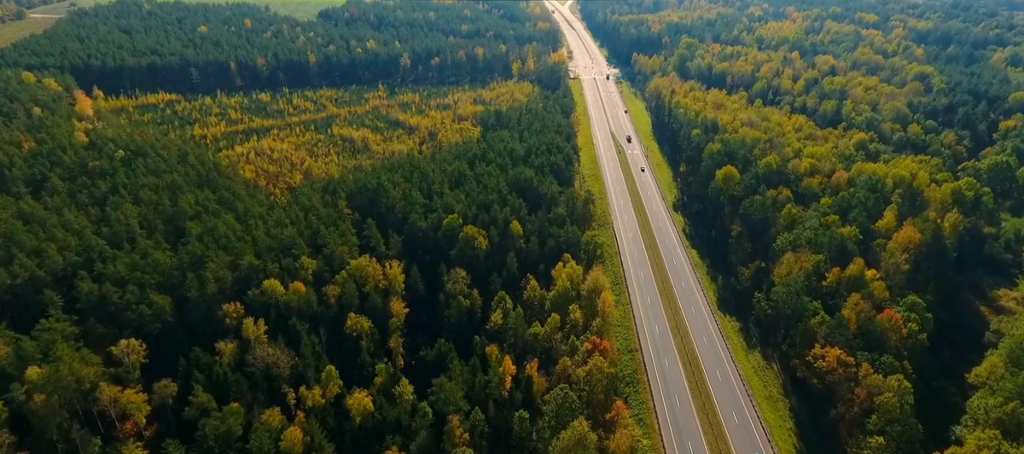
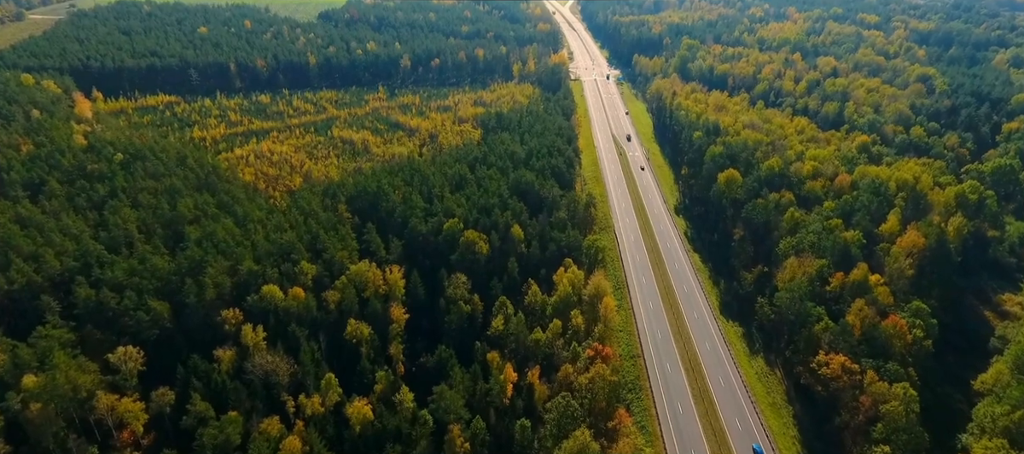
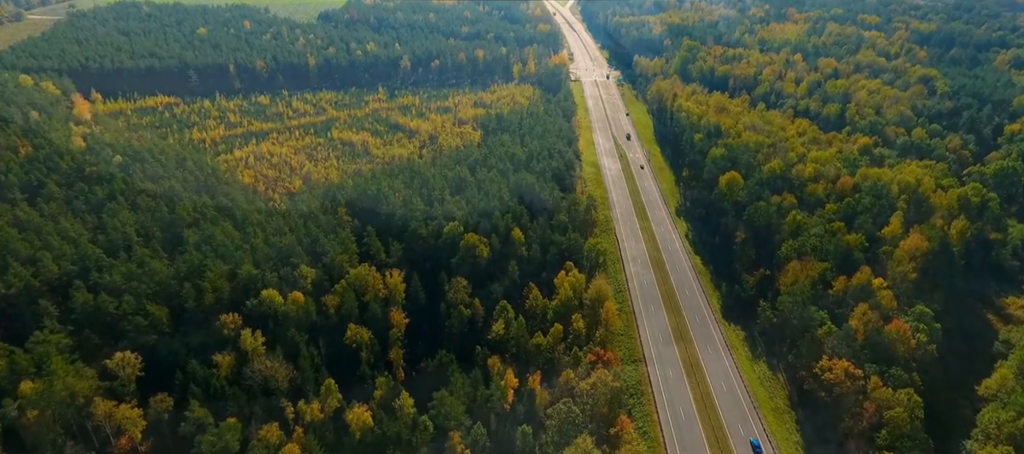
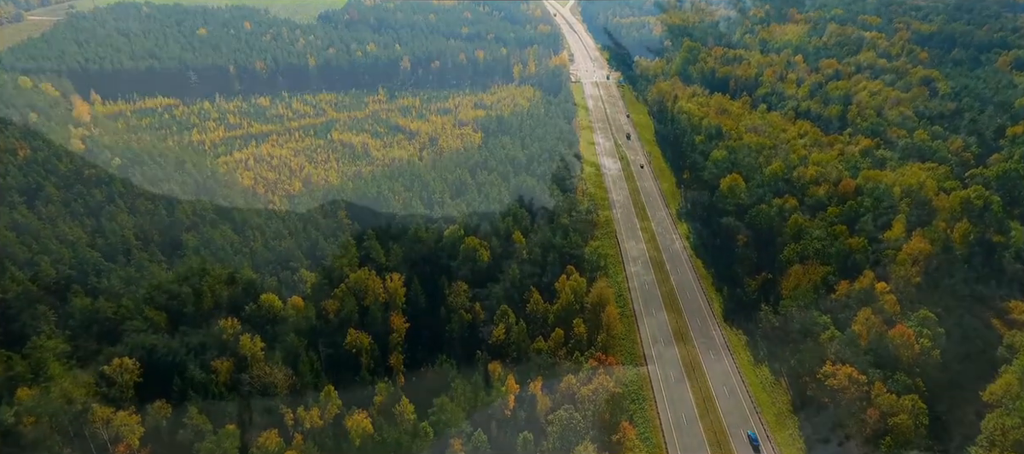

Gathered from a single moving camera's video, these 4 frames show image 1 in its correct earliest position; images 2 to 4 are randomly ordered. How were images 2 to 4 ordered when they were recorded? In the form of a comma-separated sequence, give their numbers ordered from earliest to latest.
2, 3, 4
